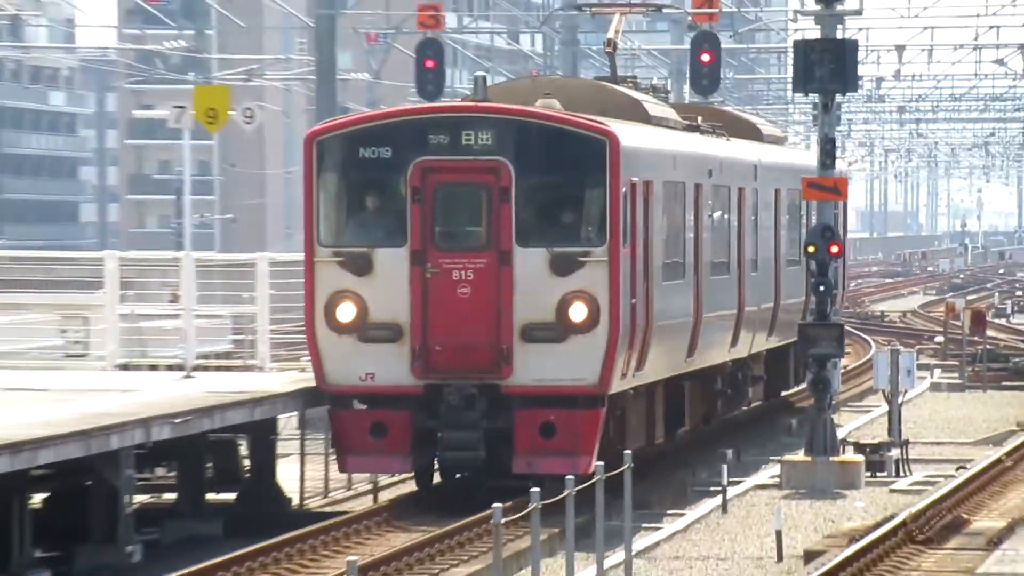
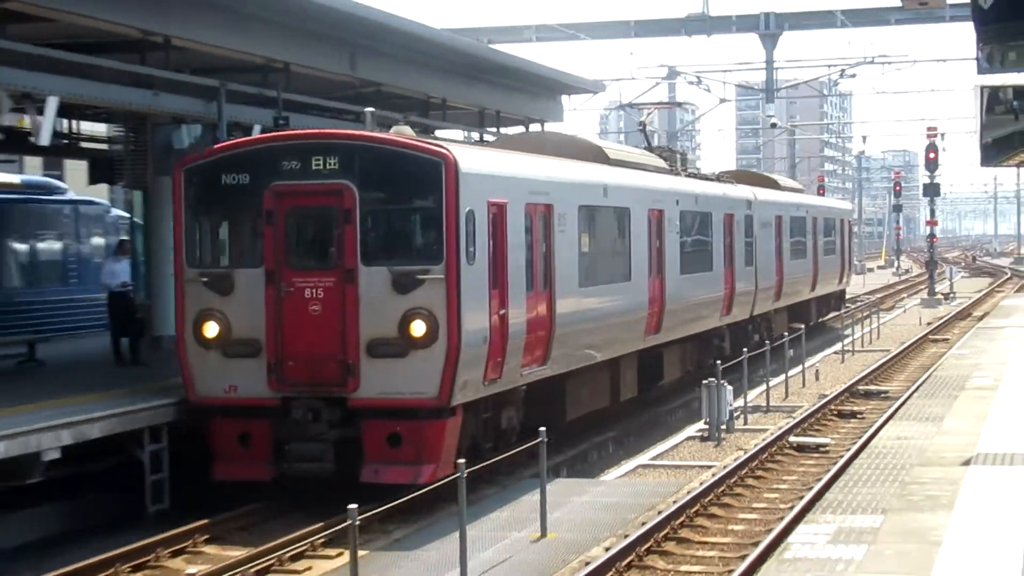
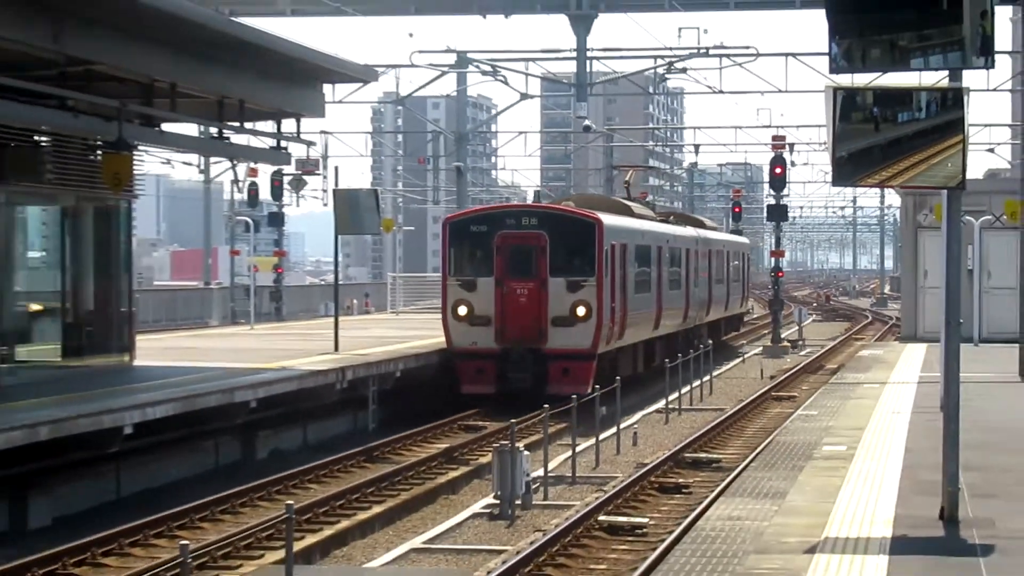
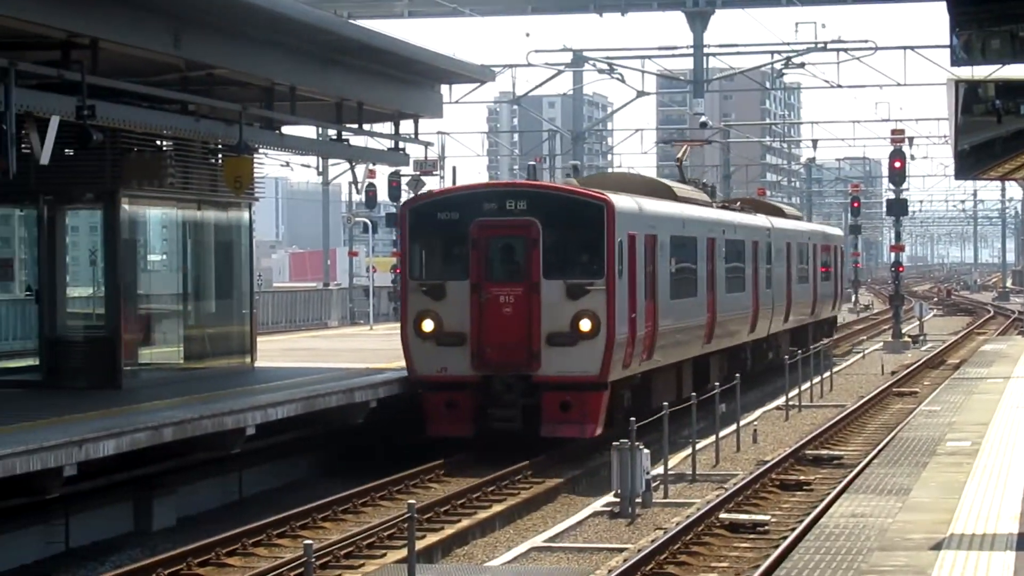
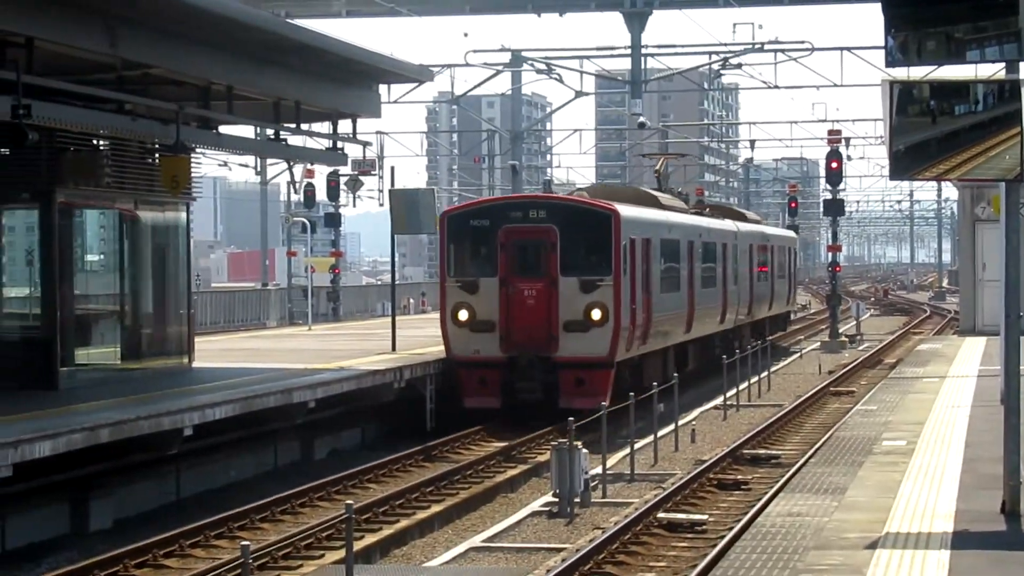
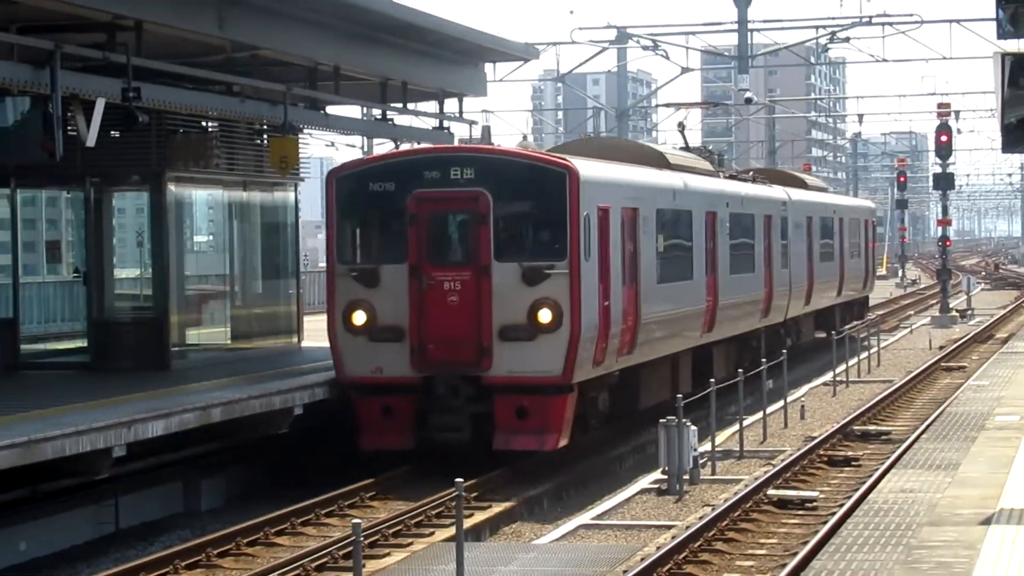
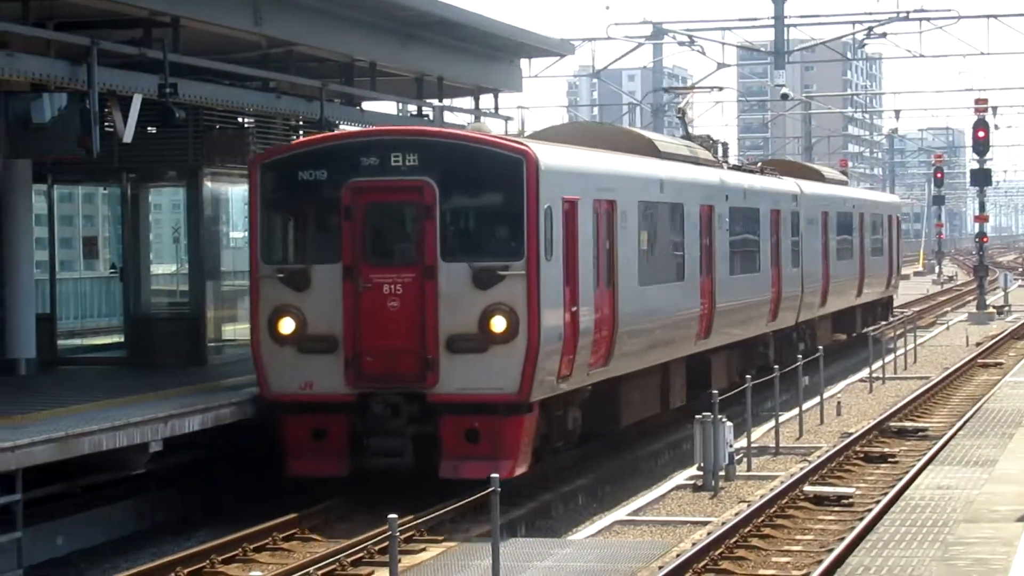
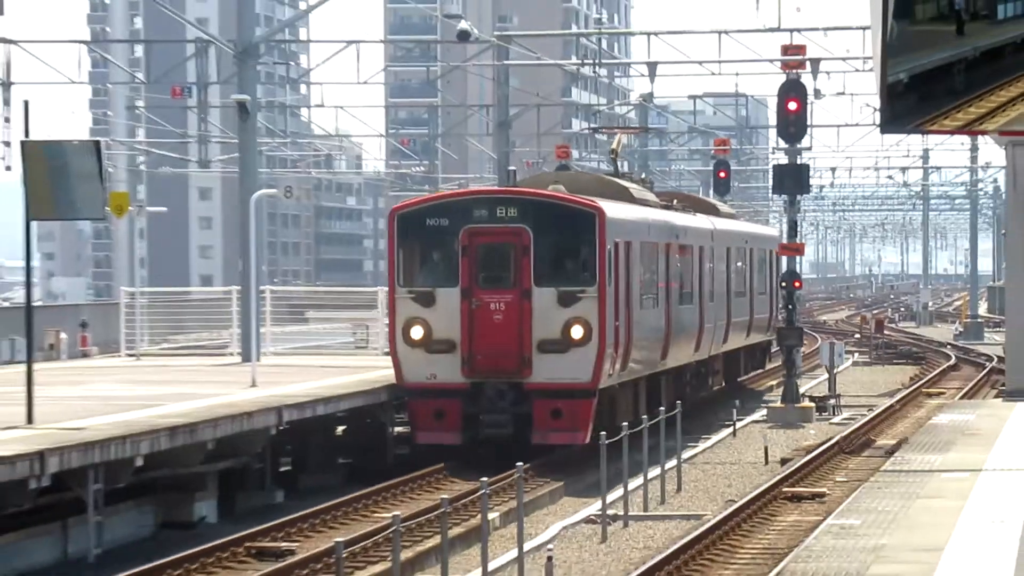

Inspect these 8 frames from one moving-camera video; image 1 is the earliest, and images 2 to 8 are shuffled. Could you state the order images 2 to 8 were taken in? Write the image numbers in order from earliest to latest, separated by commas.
8, 3, 5, 4, 6, 7, 2
